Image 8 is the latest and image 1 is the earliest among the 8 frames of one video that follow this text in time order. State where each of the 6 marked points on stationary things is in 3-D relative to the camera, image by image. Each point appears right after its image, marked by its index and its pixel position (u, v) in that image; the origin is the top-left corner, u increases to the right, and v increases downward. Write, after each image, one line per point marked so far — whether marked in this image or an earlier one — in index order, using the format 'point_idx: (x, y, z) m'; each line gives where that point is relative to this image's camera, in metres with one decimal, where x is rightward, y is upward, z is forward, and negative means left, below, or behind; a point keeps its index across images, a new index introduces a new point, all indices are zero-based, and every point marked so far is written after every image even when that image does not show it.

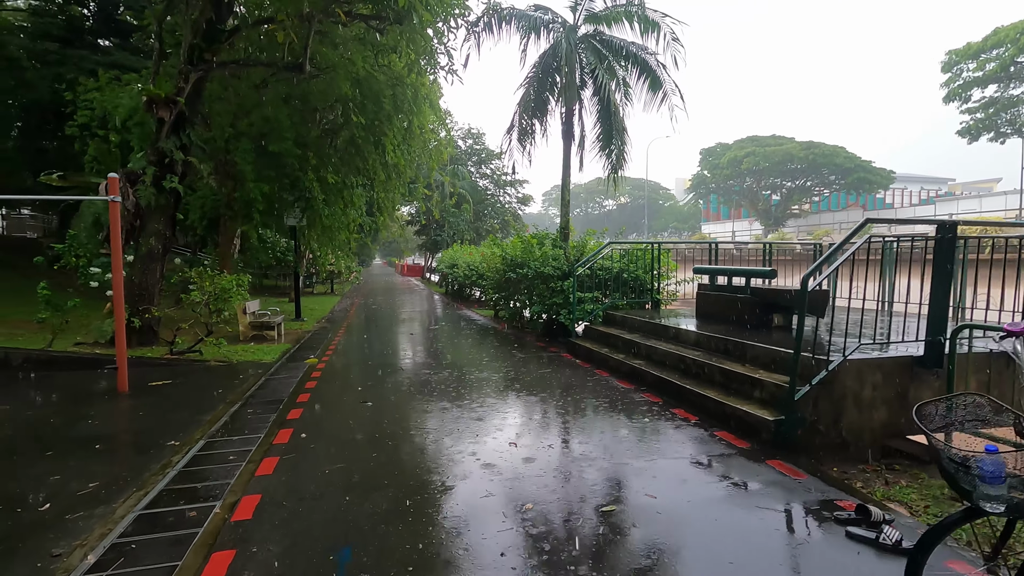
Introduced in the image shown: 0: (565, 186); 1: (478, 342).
0: (+1.2, +2.3, +12.2) m
1: (-0.8, -1.3, +13.0) m
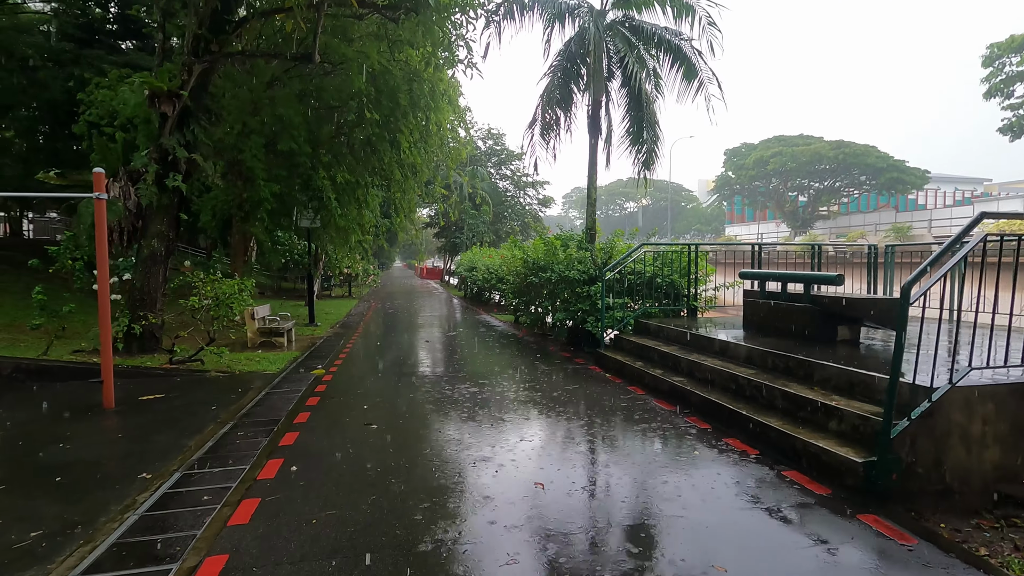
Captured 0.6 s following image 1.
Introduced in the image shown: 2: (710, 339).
0: (+1.7, +2.2, +11.4) m
1: (-0.3, -1.4, +12.2) m
2: (+2.5, -0.6, +6.7) m
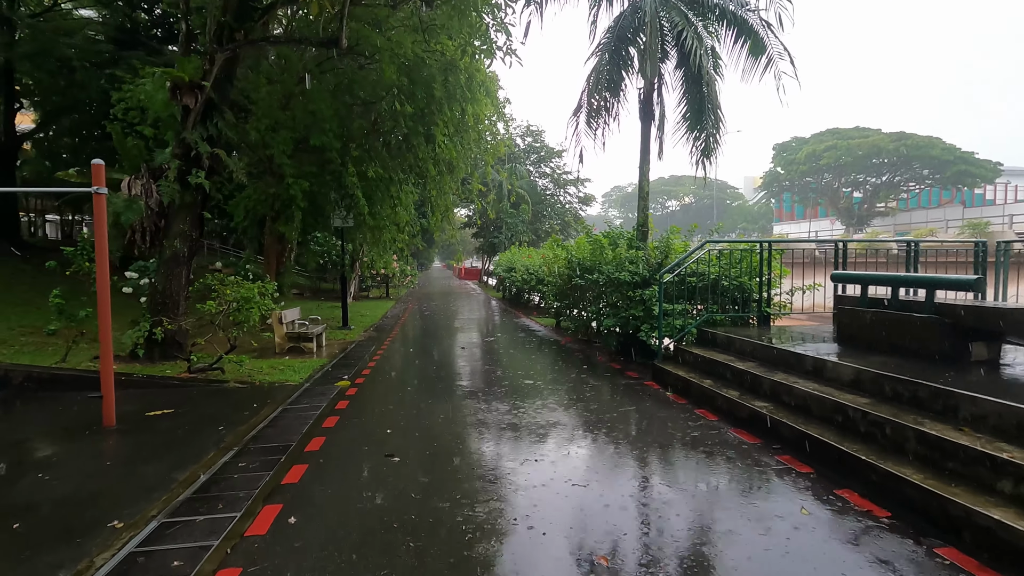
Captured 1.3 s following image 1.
0: (+2.5, +2.1, +10.2) m
1: (+0.6, -1.5, +11.3) m
2: (+3.0, -0.7, +5.5) m
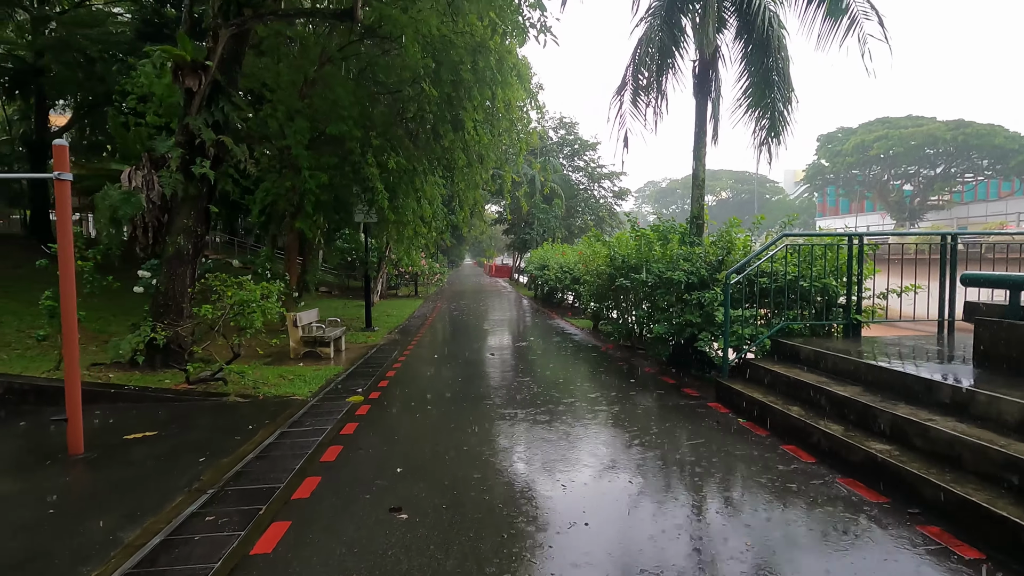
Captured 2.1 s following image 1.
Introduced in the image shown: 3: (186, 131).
0: (+3.1, +2.1, +9.0) m
1: (+1.2, -1.5, +10.1) m
2: (+3.3, -0.7, +4.2) m
3: (-5.1, +2.5, +8.4) m
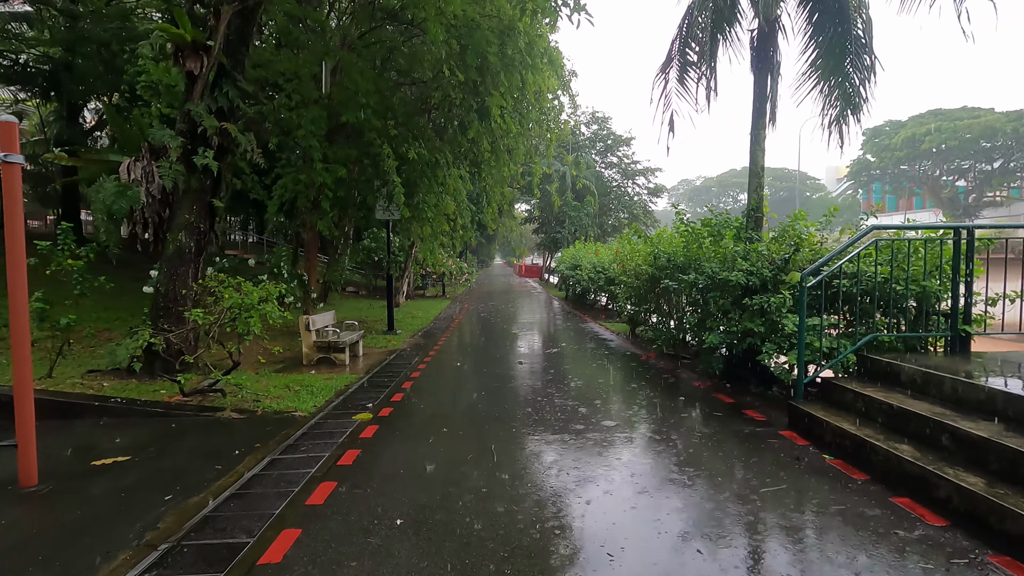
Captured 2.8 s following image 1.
0: (+3.6, +2.1, +7.8) m
1: (+1.7, -1.5, +9.1) m
2: (+3.5, -0.8, +3.1) m
3: (-4.7, +2.5, +7.7) m
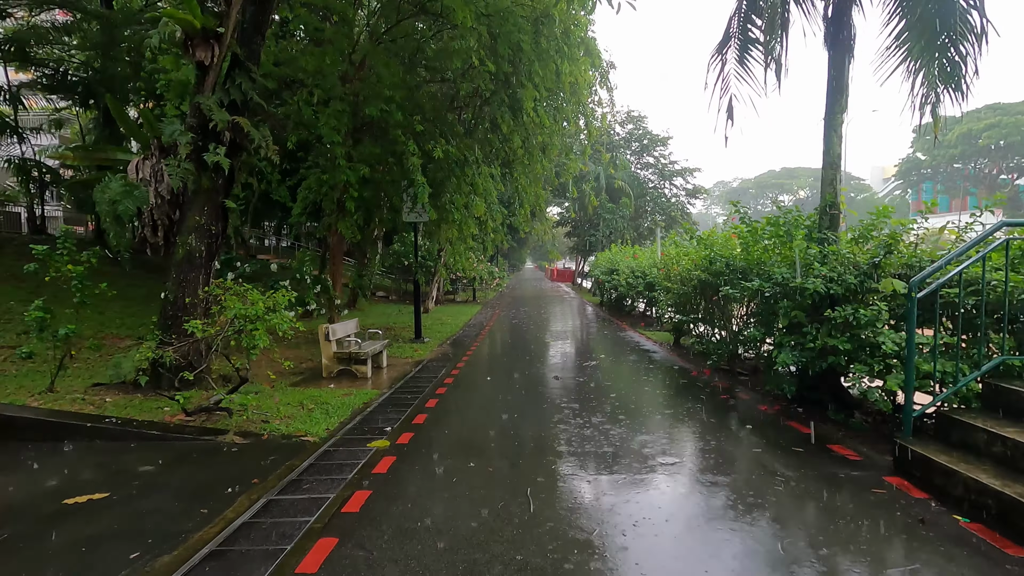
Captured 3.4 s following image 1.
0: (+4.0, +2.0, +6.8) m
1: (+2.3, -1.6, +8.1) m
2: (+3.7, -0.9, +2.0) m
3: (-4.2, +2.4, +7.2) m
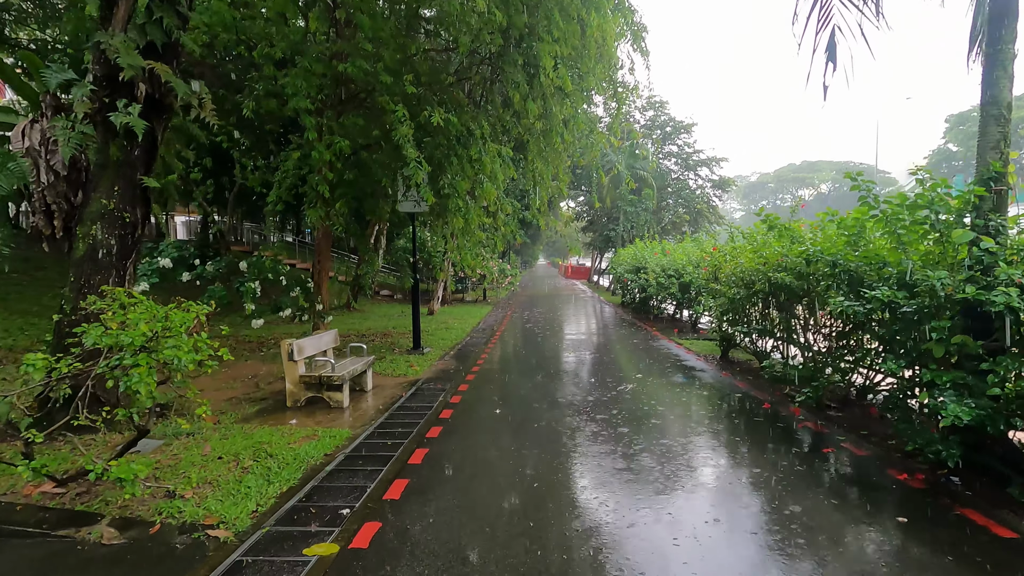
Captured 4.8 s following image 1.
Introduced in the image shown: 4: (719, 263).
0: (+4.2, +1.9, +4.7) m
1: (+2.4, -1.7, +6.1) m
2: (+3.7, -1.0, 0.0) m
3: (-4.0, +2.3, +5.3) m
4: (+3.8, +0.5, +9.8) m
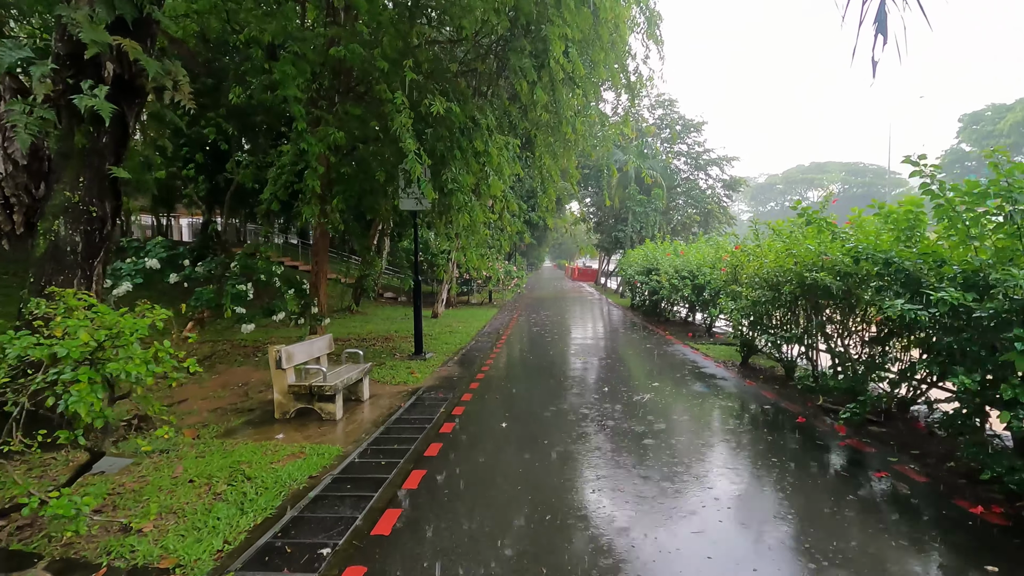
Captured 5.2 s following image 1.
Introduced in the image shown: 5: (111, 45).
0: (+4.3, +1.9, +4.1) m
1: (+2.5, -1.7, +5.5) m
2: (+3.7, -1.0, -0.6) m
3: (-4.0, +2.3, +4.8) m
4: (+3.9, +0.4, +9.2) m
5: (-3.6, +2.2, +4.8) m
